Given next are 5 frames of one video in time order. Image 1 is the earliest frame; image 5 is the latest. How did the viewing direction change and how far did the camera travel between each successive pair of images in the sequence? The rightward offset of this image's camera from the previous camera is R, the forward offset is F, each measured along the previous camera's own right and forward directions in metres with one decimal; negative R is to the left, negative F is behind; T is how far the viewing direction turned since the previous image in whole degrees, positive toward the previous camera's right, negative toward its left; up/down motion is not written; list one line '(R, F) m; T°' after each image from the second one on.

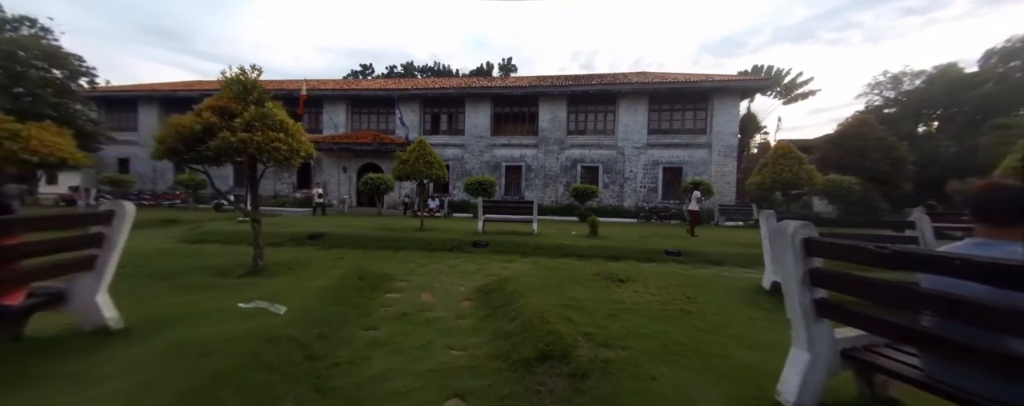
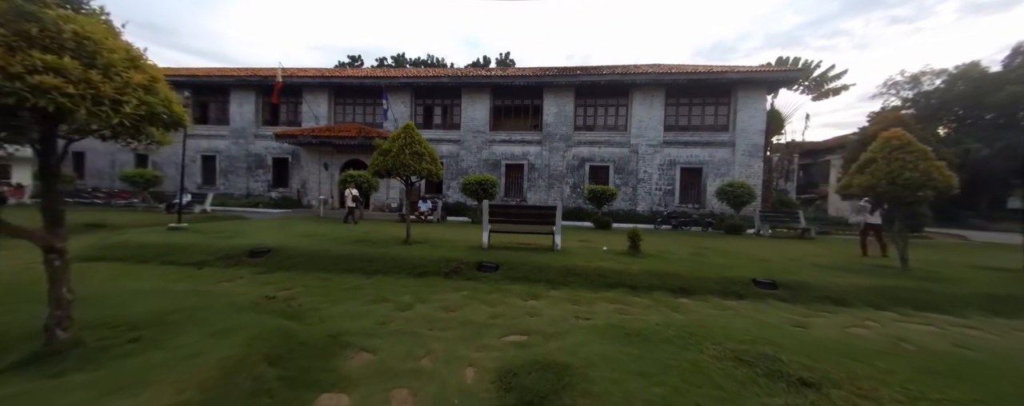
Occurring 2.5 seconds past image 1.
(-0.5, +2.2) m; +1°
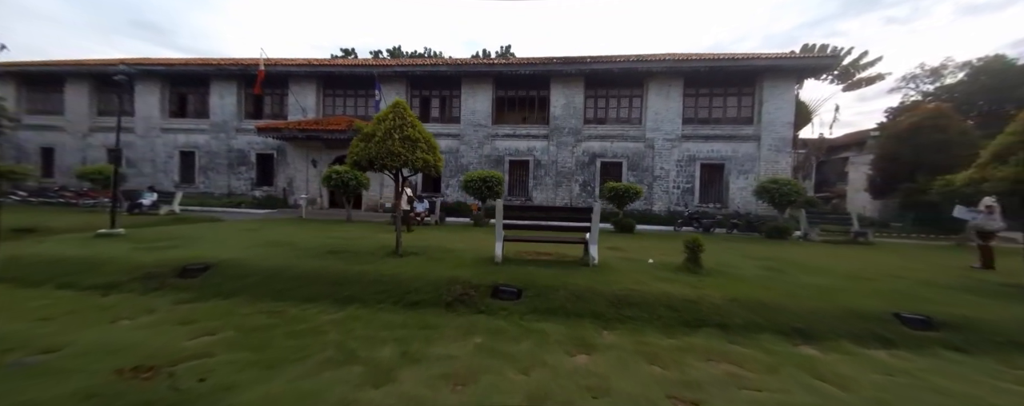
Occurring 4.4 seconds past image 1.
(-0.4, +1.6) m; 0°
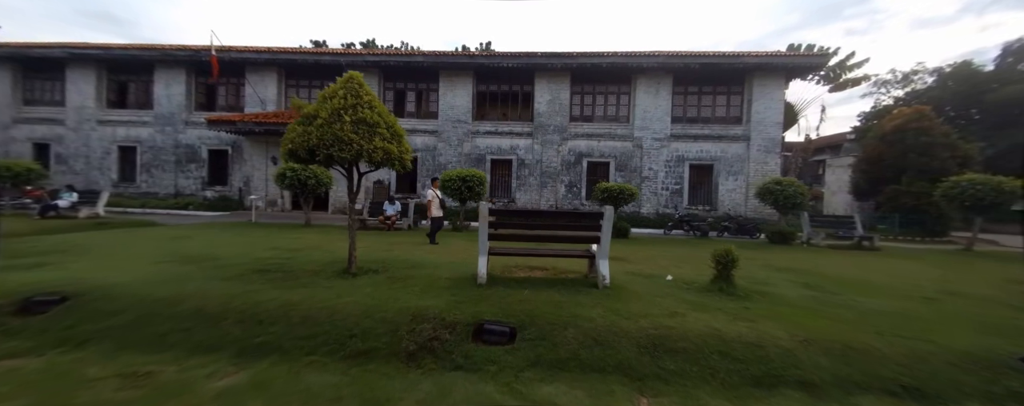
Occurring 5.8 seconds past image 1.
(-0.1, +1.2) m; +3°
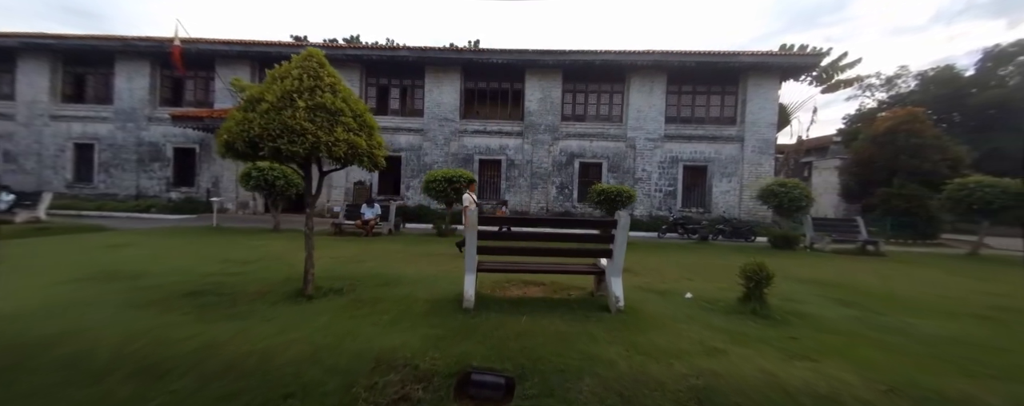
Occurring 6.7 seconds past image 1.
(-0.1, +0.7) m; +2°
